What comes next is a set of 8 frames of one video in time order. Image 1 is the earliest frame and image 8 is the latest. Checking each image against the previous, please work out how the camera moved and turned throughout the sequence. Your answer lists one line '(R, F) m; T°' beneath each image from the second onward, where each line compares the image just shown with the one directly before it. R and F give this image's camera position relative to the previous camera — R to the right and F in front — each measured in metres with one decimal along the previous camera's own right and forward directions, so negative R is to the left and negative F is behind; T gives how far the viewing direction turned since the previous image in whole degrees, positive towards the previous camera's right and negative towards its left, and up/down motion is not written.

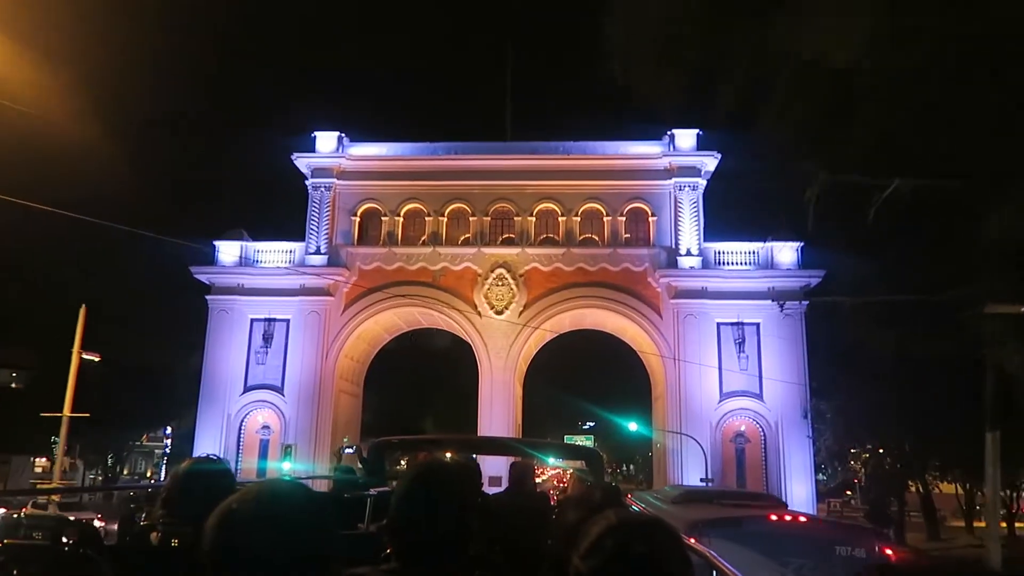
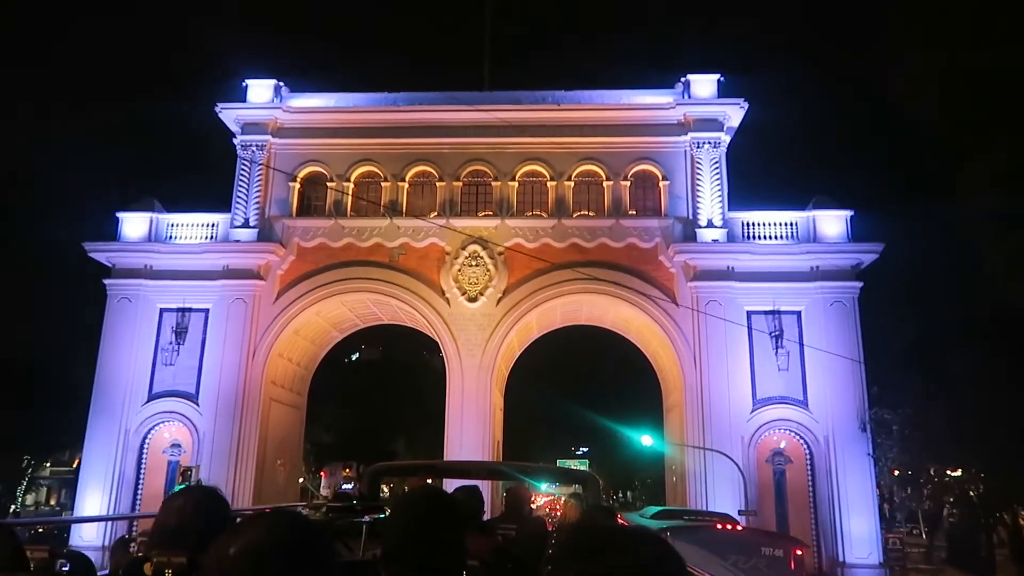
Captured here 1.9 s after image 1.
(+0.5, +5.9) m; +1°
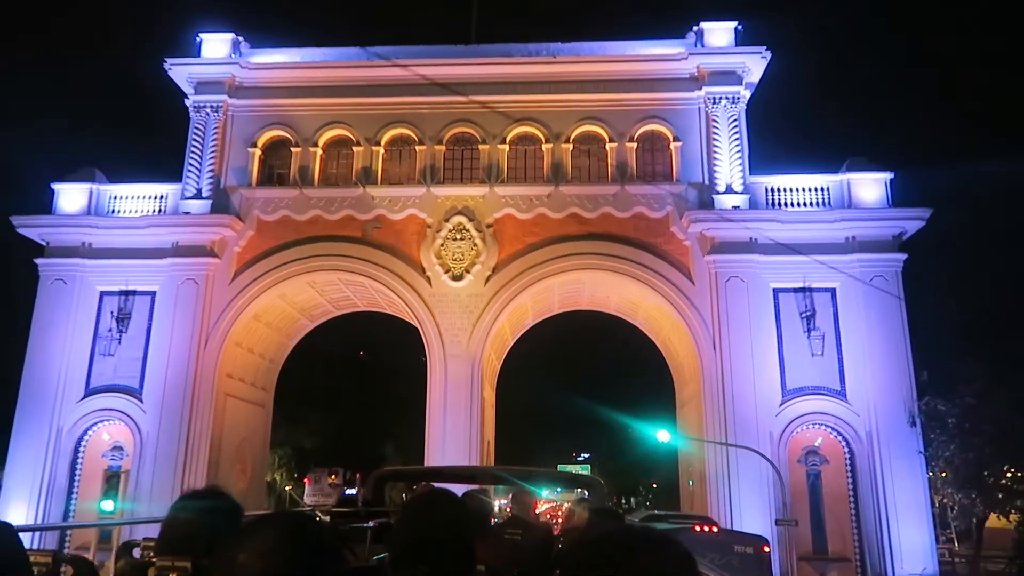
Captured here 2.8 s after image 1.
(+0.3, +2.9) m; 0°
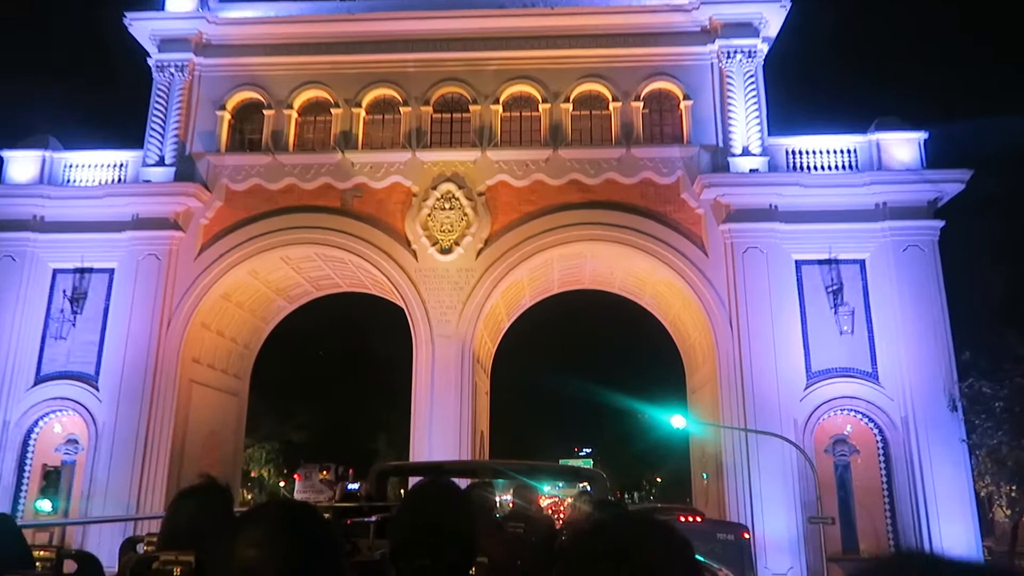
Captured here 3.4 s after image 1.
(+0.1, +1.9) m; 0°
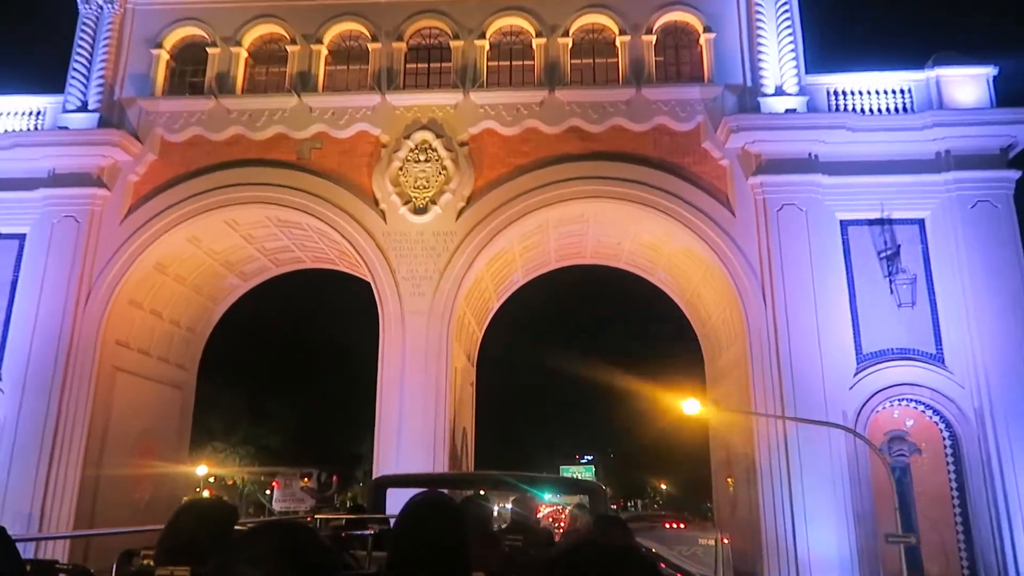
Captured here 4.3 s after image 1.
(+0.3, +3.0) m; 0°
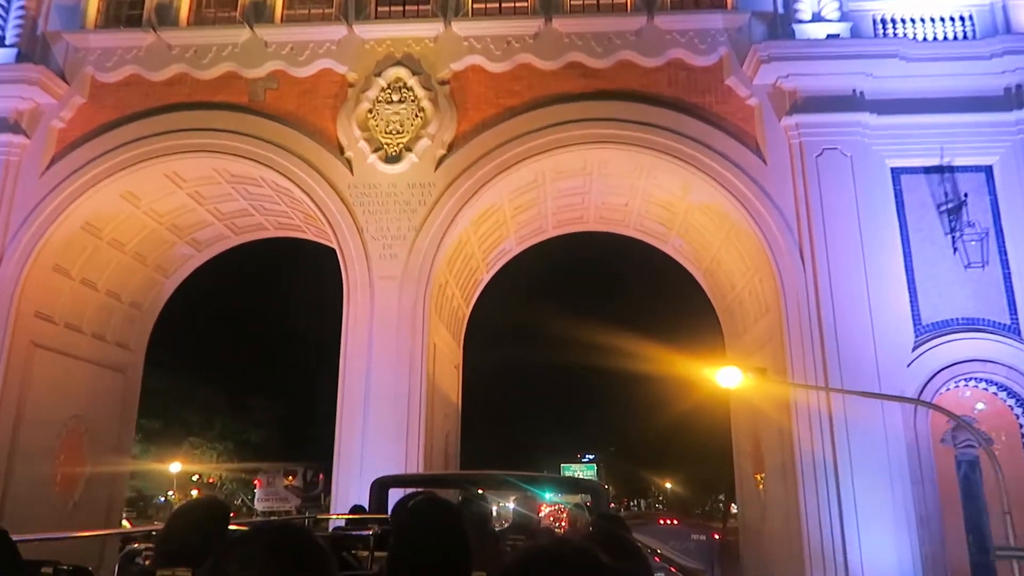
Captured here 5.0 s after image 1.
(+0.2, +2.3) m; 0°
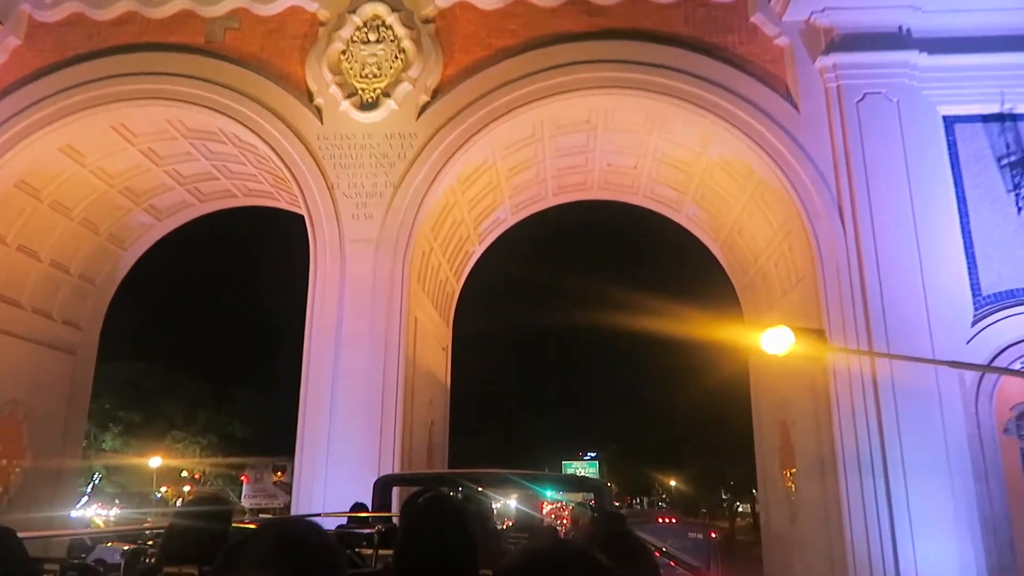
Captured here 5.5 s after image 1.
(+0.1, +1.6) m; 0°
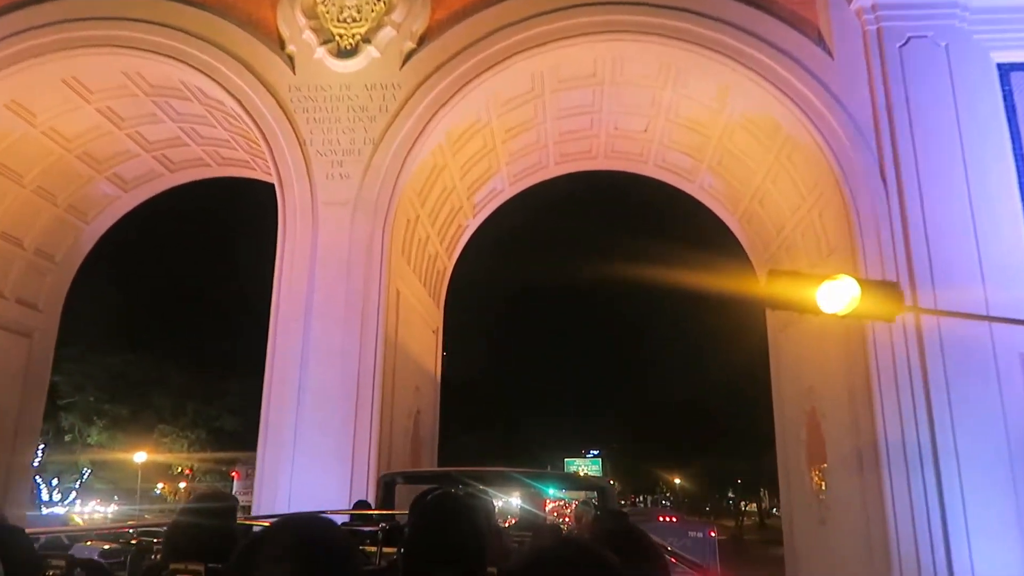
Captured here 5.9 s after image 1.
(+0.1, +1.2) m; 0°
